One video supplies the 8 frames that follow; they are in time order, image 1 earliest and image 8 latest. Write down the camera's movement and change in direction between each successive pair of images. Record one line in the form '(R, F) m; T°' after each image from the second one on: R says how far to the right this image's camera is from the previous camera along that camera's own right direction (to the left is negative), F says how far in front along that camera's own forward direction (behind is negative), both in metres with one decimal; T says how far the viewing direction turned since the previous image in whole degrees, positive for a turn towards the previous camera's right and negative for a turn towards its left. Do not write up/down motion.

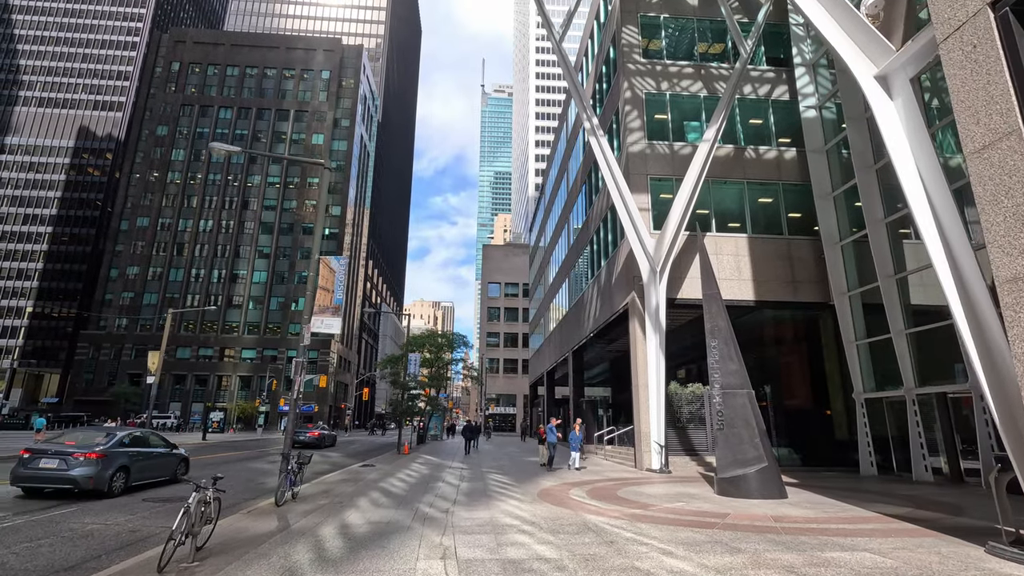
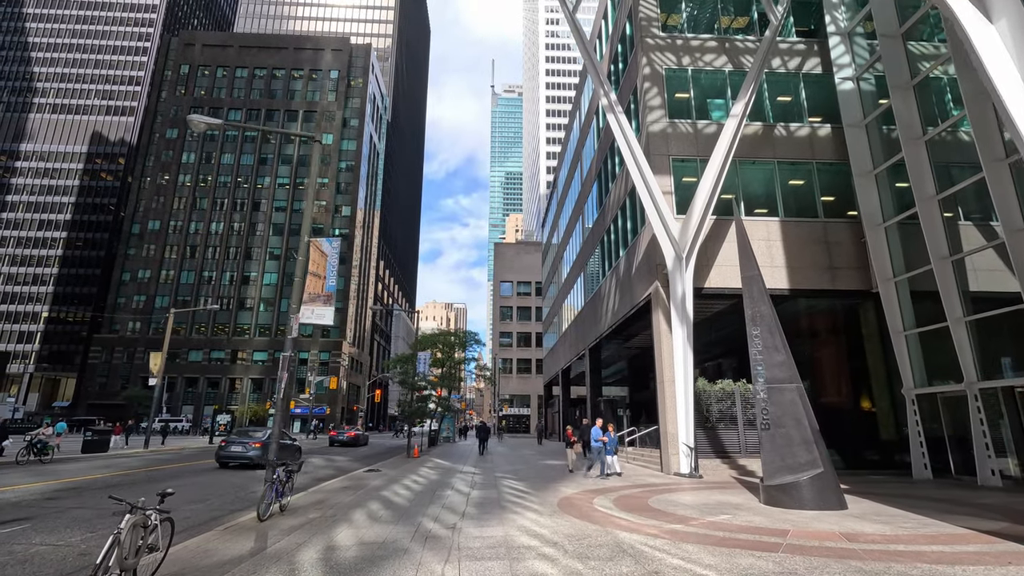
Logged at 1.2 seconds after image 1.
(0.0, +1.4) m; -1°
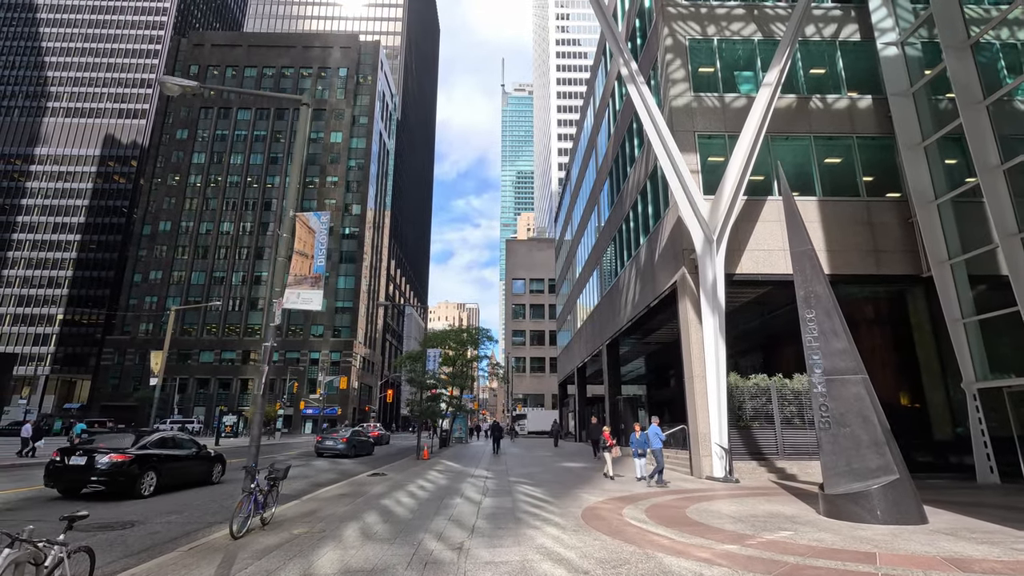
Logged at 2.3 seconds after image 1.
(0.0, +1.4) m; -1°
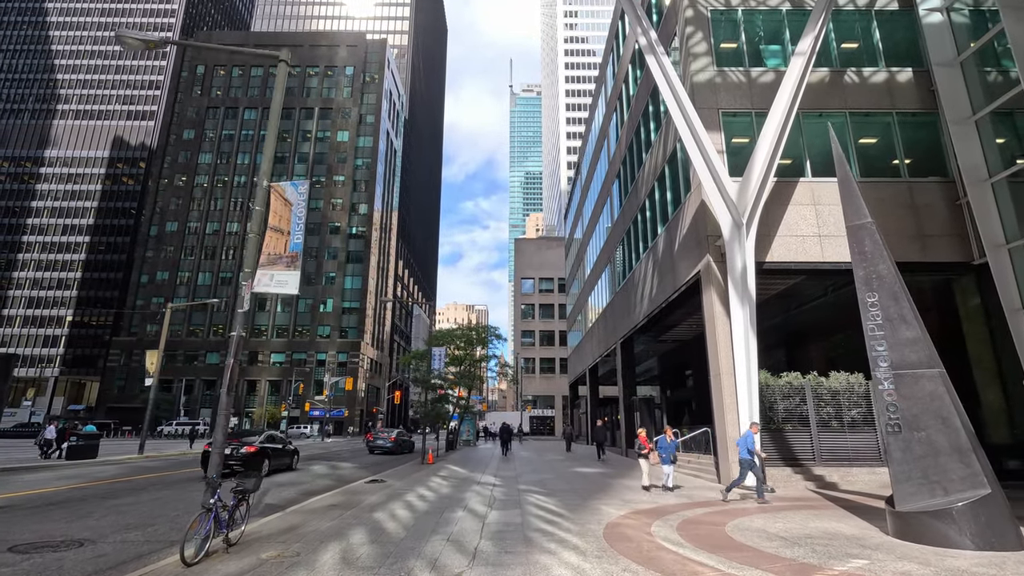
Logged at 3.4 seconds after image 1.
(0.0, +1.3) m; -1°
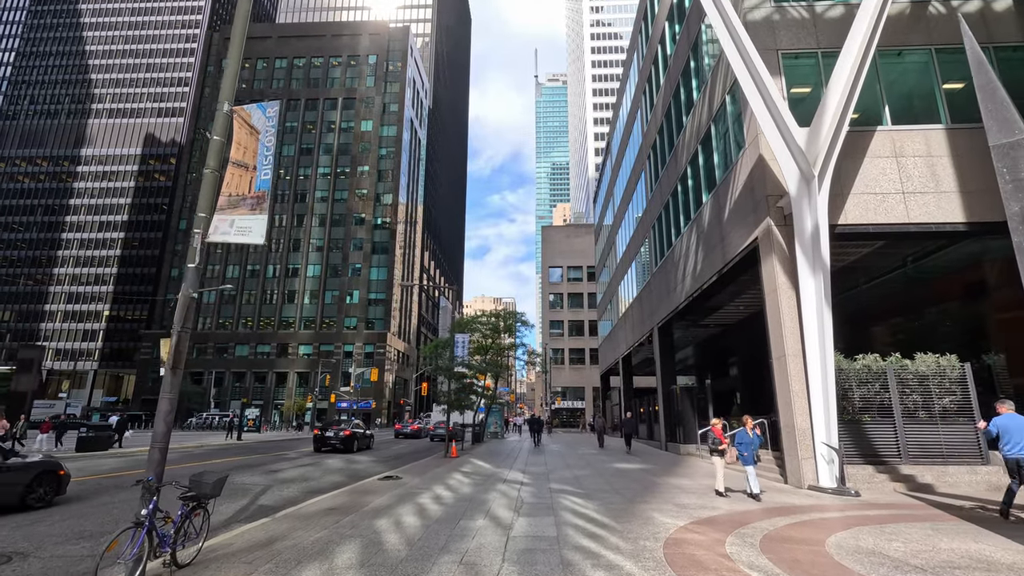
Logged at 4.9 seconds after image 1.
(0.0, +1.9) m; -3°
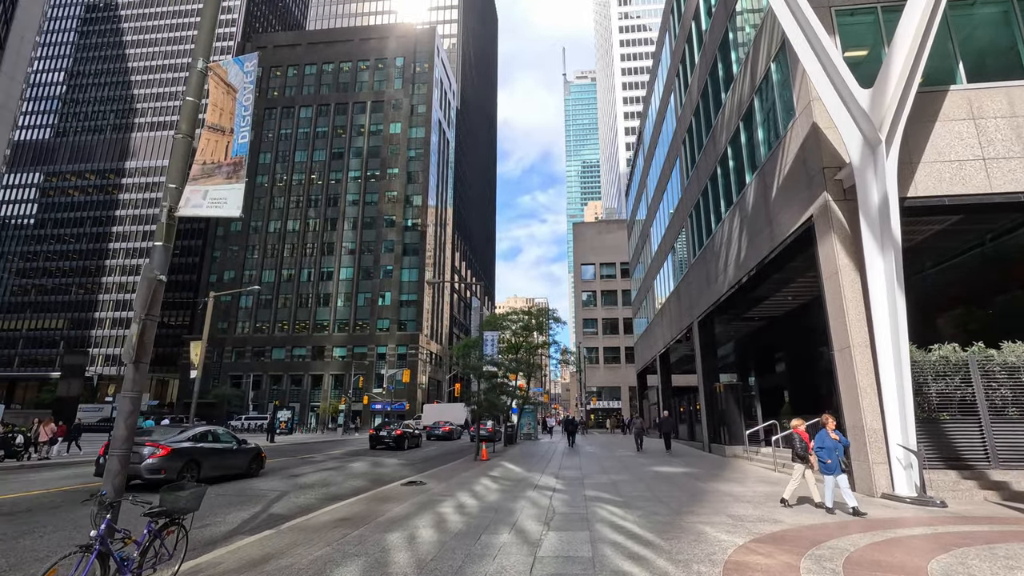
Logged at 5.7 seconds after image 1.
(+0.1, +1.0) m; -3°
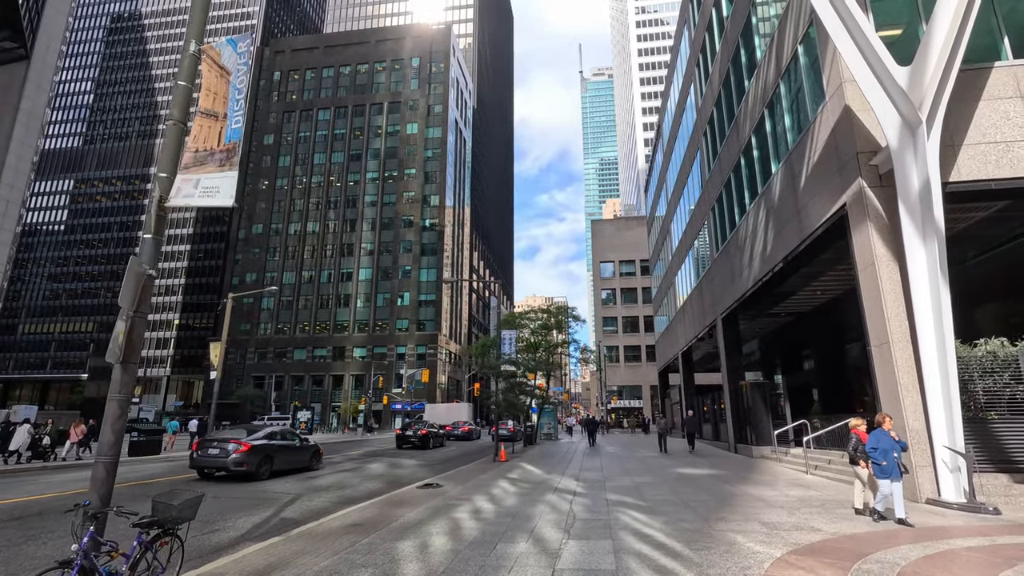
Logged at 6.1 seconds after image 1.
(+0.1, +0.4) m; -2°
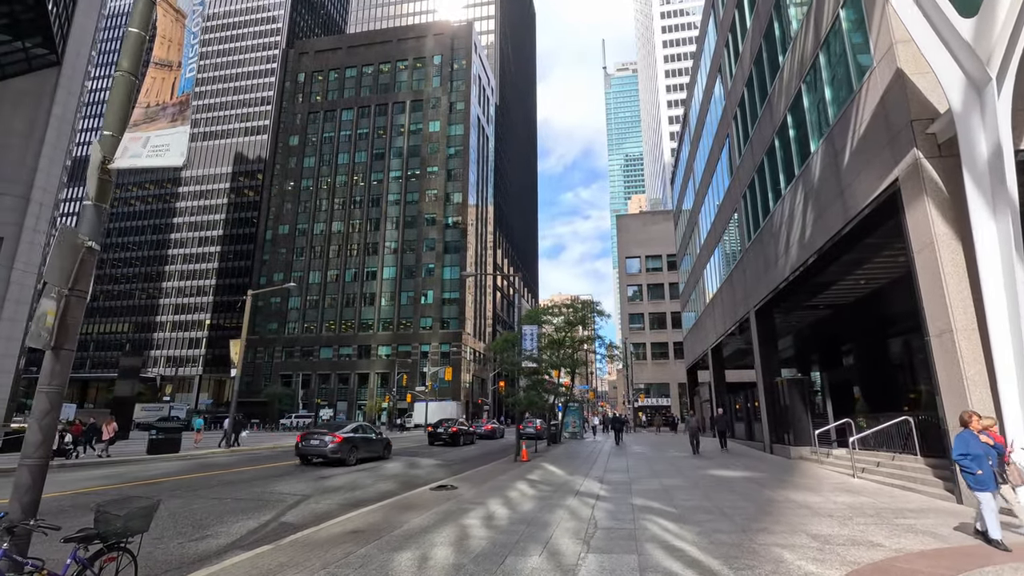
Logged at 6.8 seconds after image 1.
(+0.2, +0.8) m; -3°
